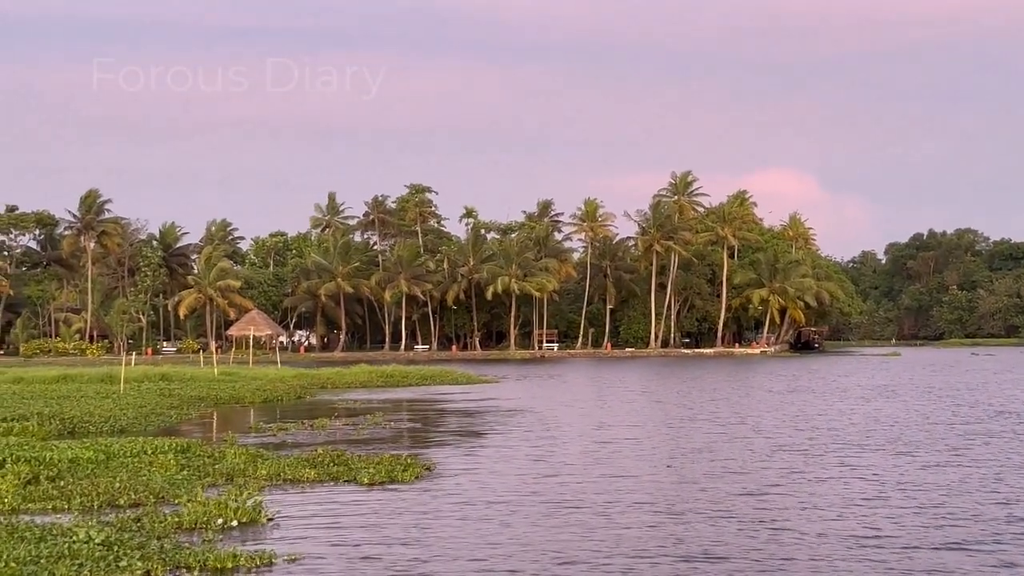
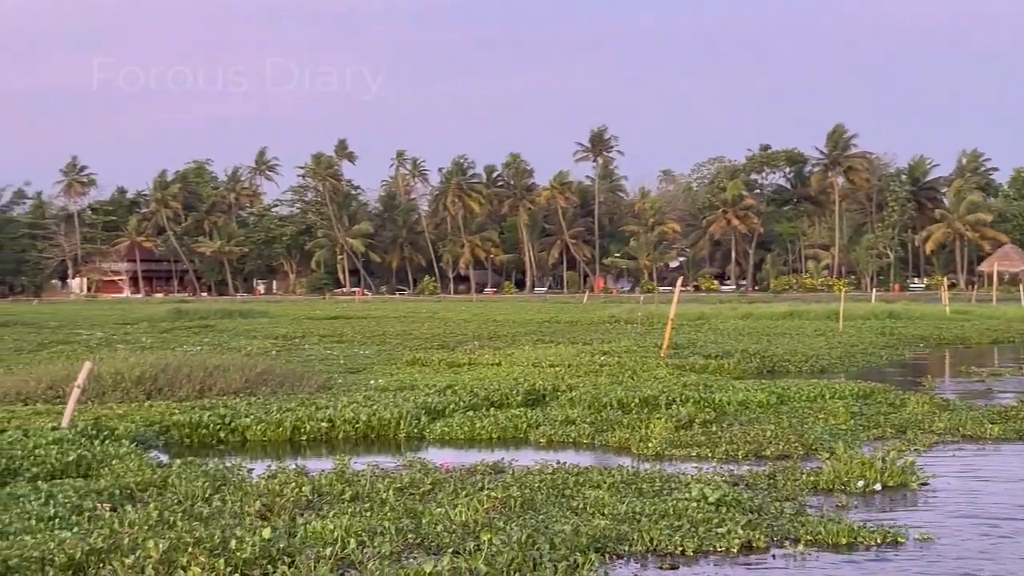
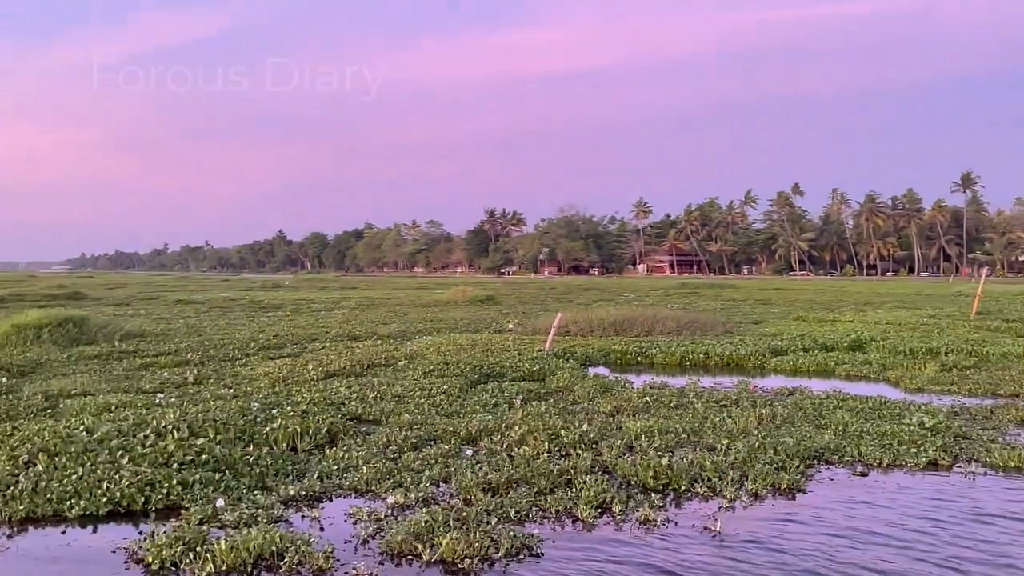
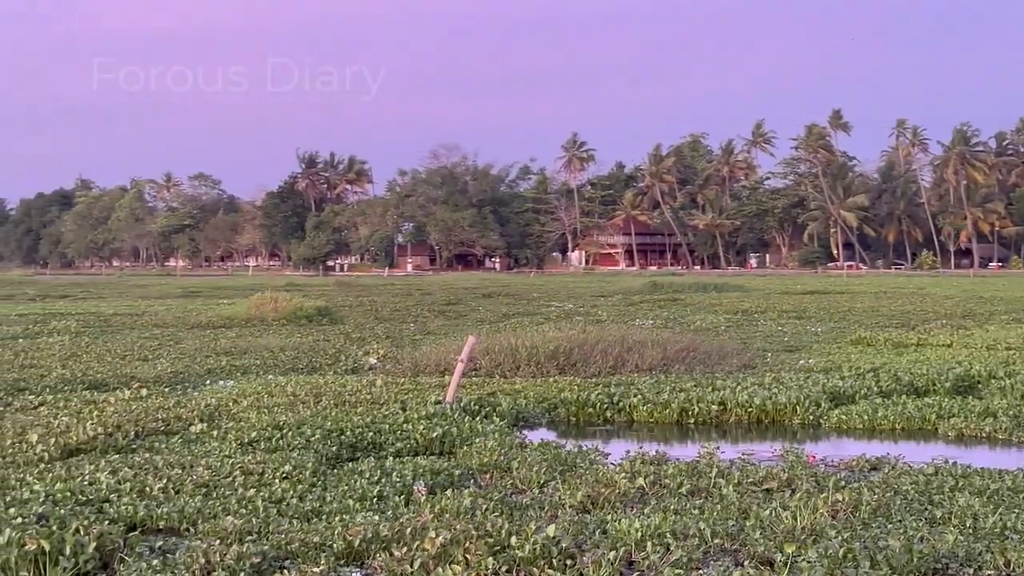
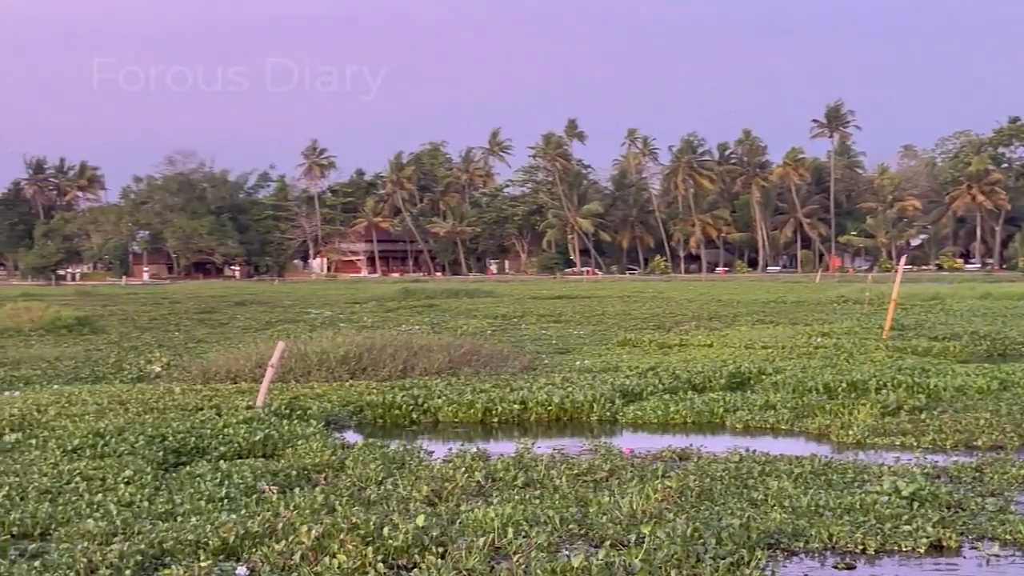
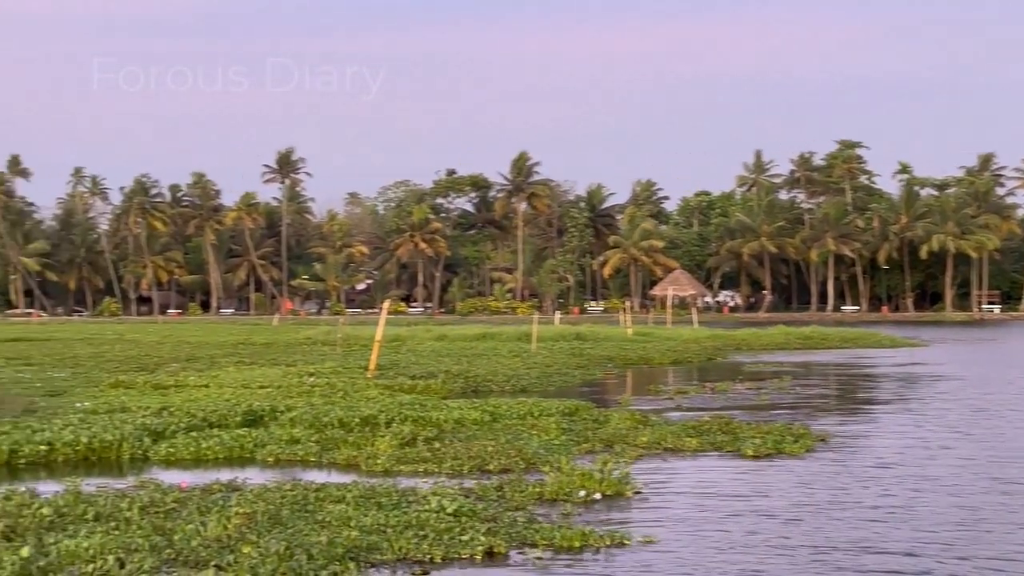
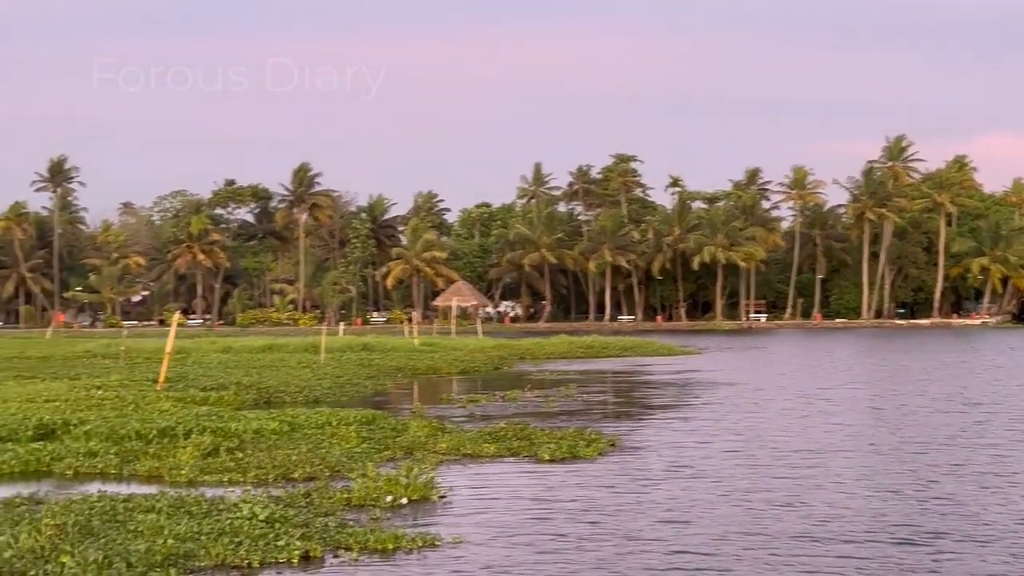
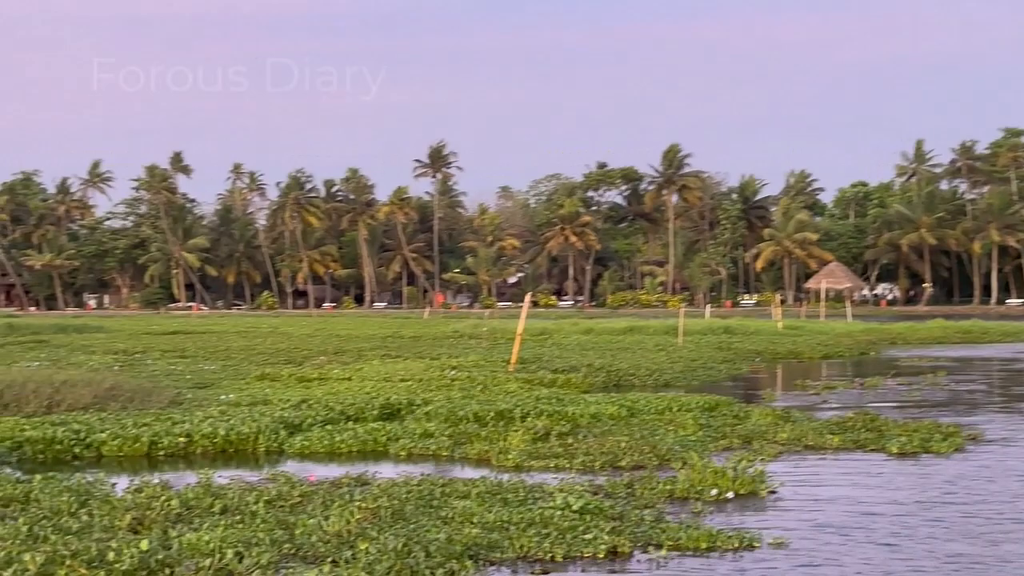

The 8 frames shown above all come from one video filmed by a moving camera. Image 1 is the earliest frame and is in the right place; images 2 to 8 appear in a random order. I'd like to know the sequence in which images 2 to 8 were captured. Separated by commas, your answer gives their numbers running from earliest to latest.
7, 6, 8, 2, 5, 4, 3
